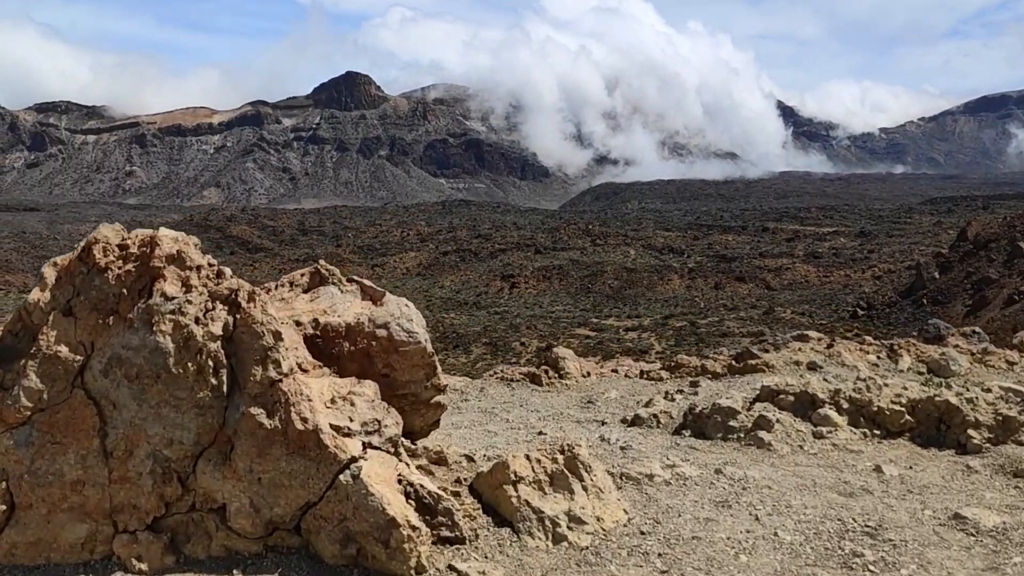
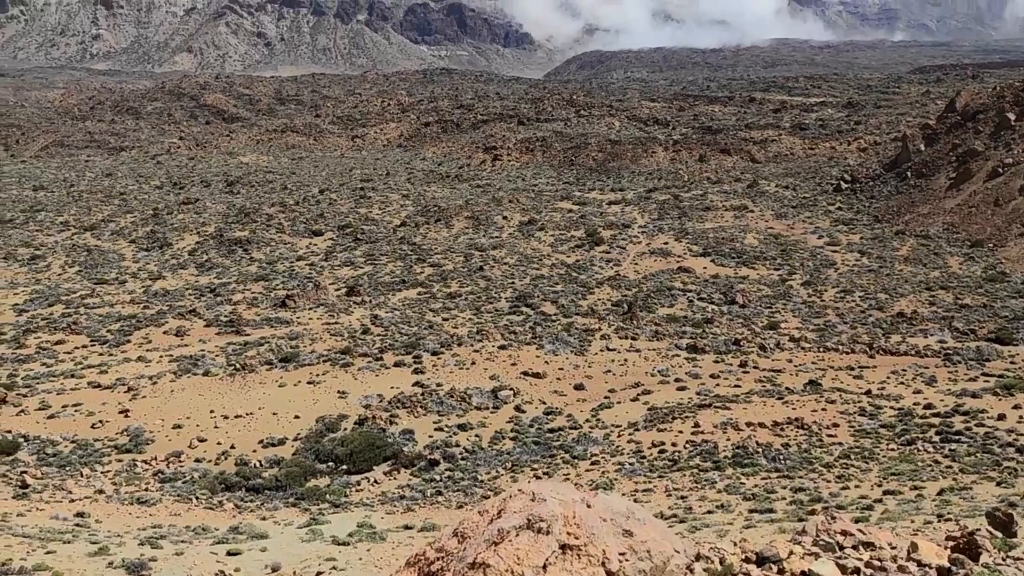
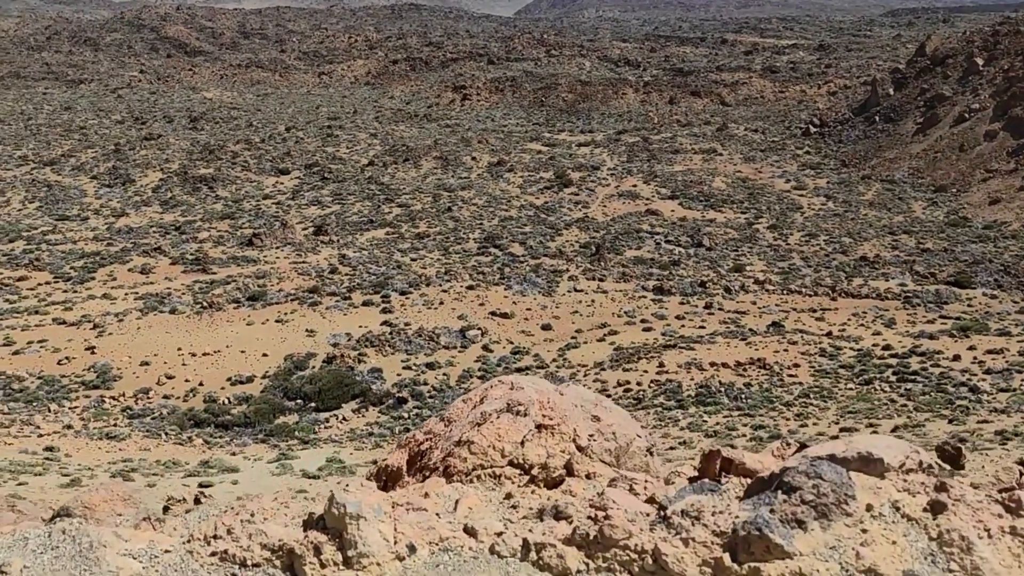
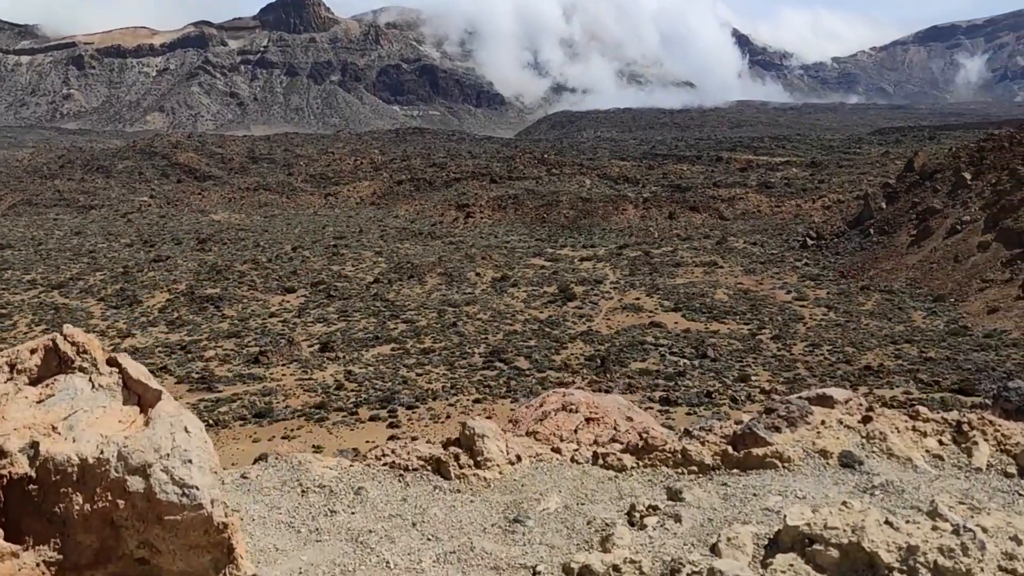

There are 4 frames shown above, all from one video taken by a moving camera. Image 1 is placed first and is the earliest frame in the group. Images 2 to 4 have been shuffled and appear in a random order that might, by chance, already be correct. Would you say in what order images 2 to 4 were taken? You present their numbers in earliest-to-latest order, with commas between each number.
4, 3, 2
